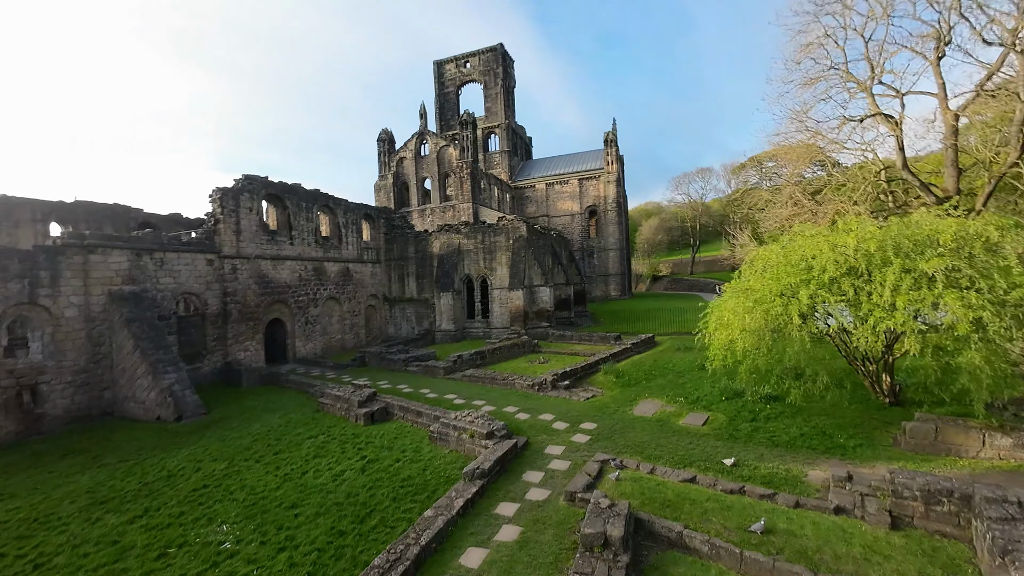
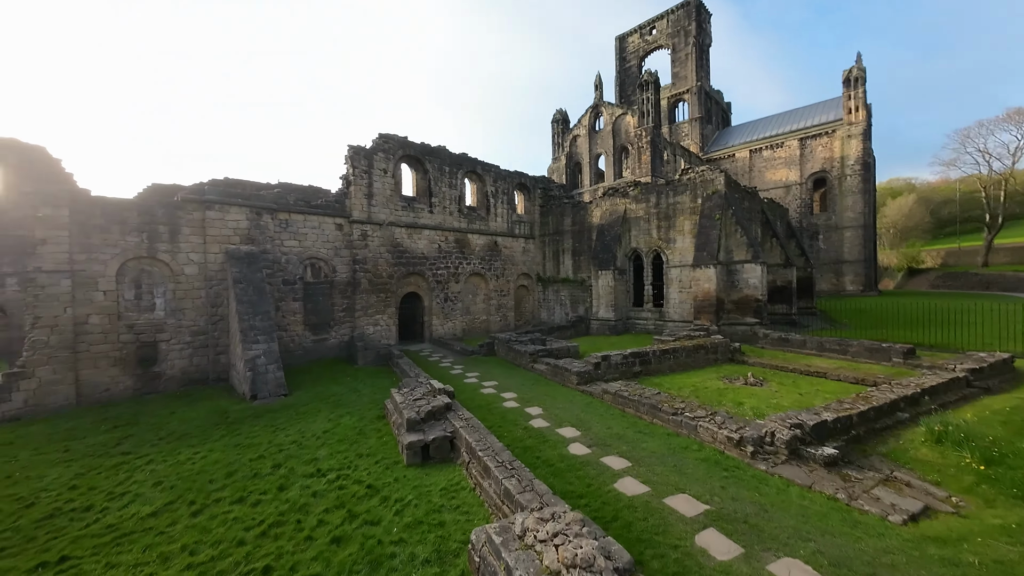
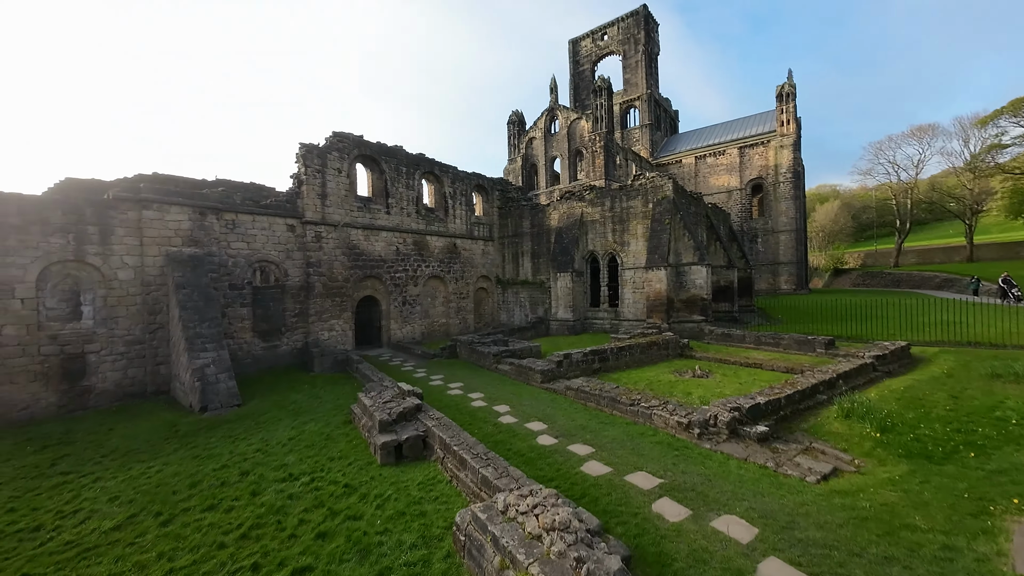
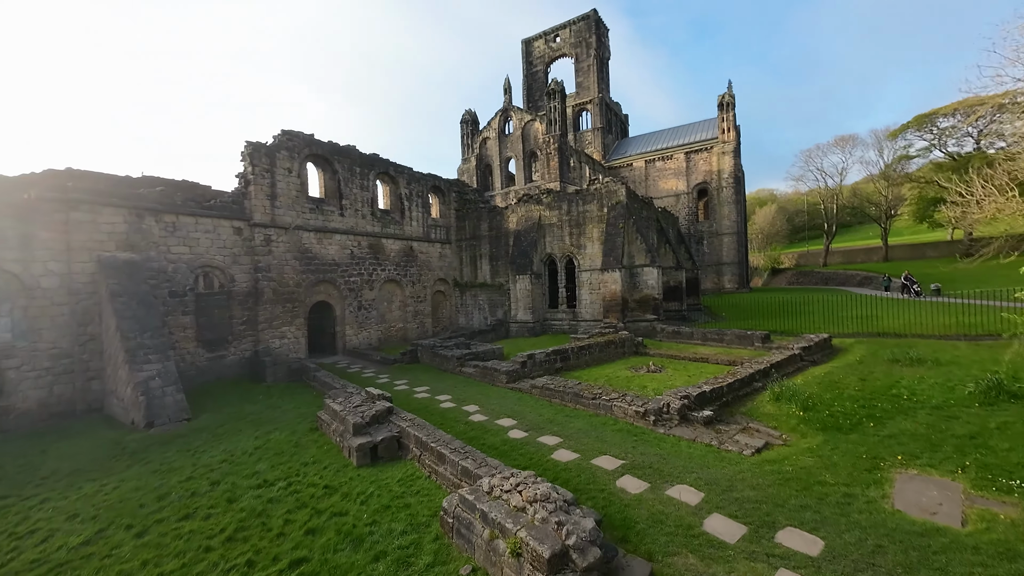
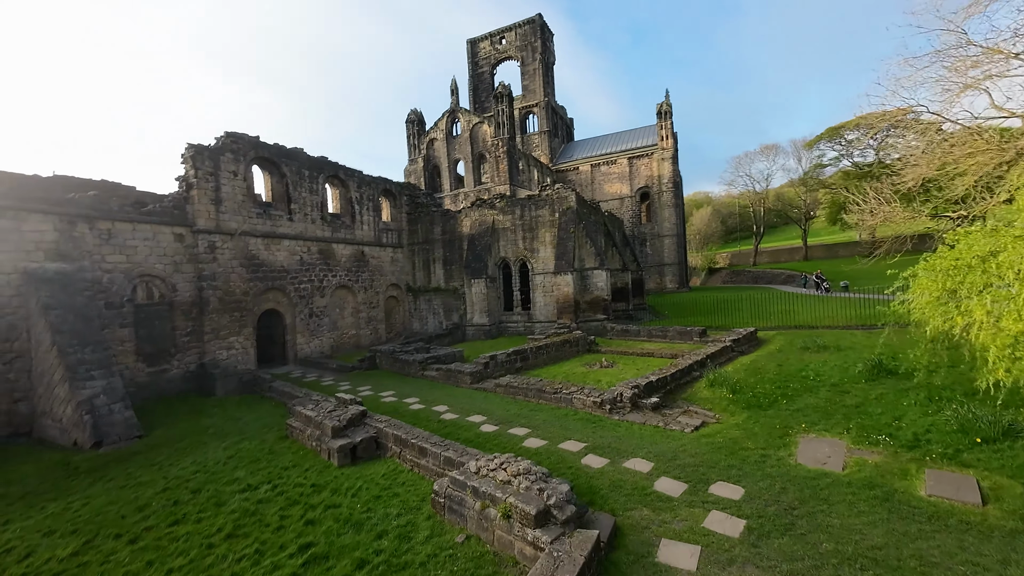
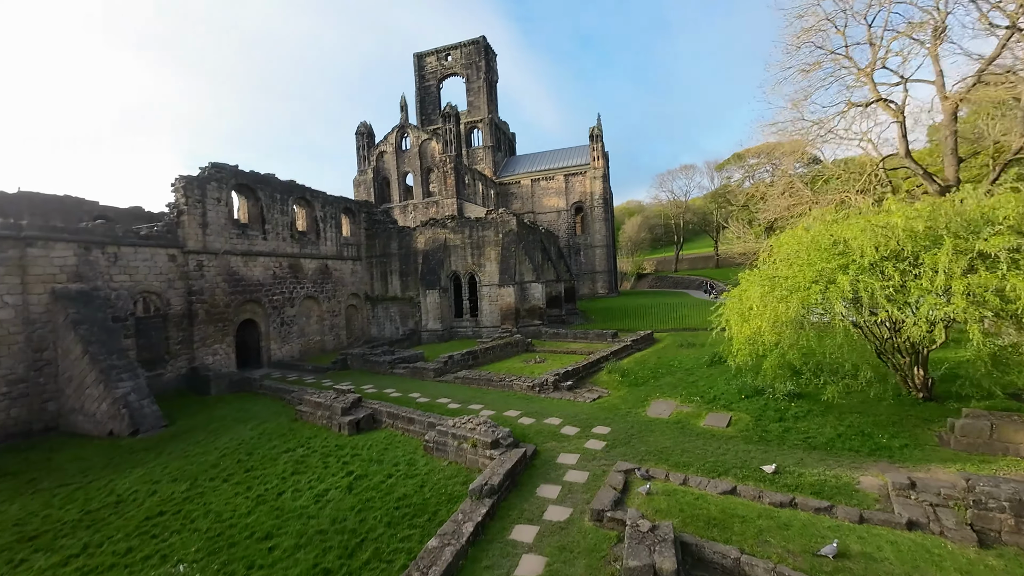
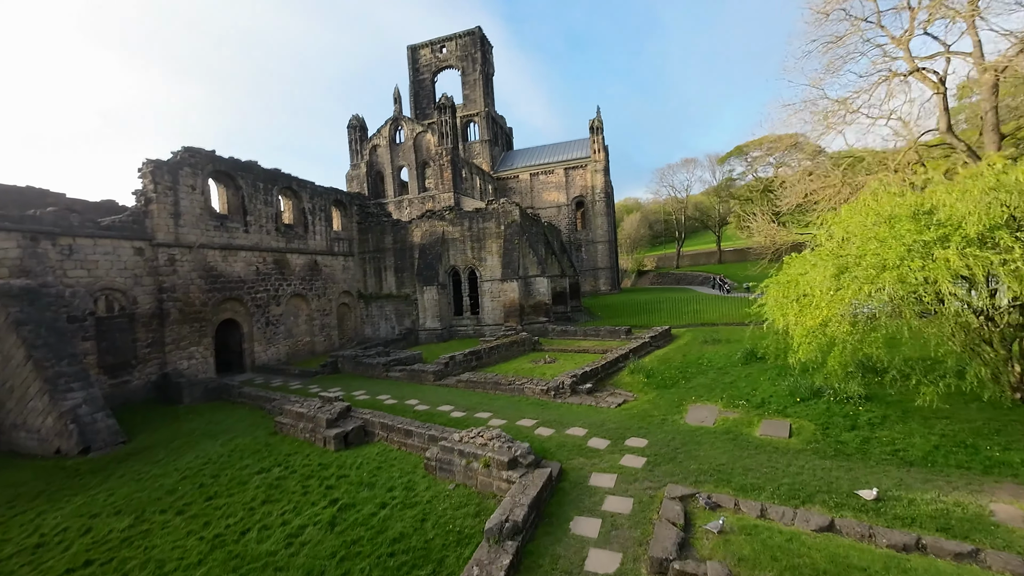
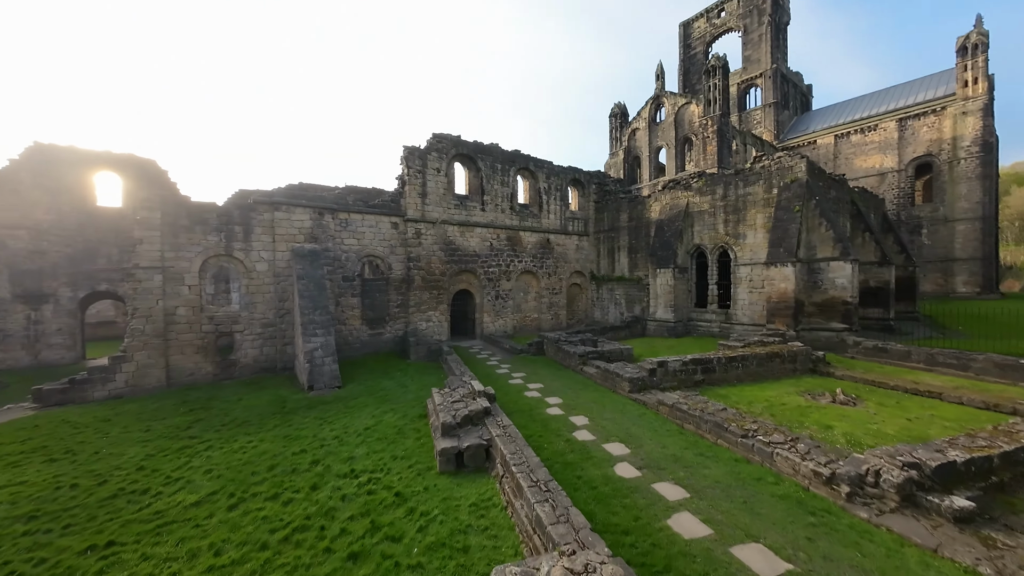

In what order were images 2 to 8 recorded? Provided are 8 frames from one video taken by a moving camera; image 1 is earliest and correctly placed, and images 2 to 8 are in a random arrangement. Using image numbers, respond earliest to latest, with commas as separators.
6, 7, 5, 4, 3, 2, 8
